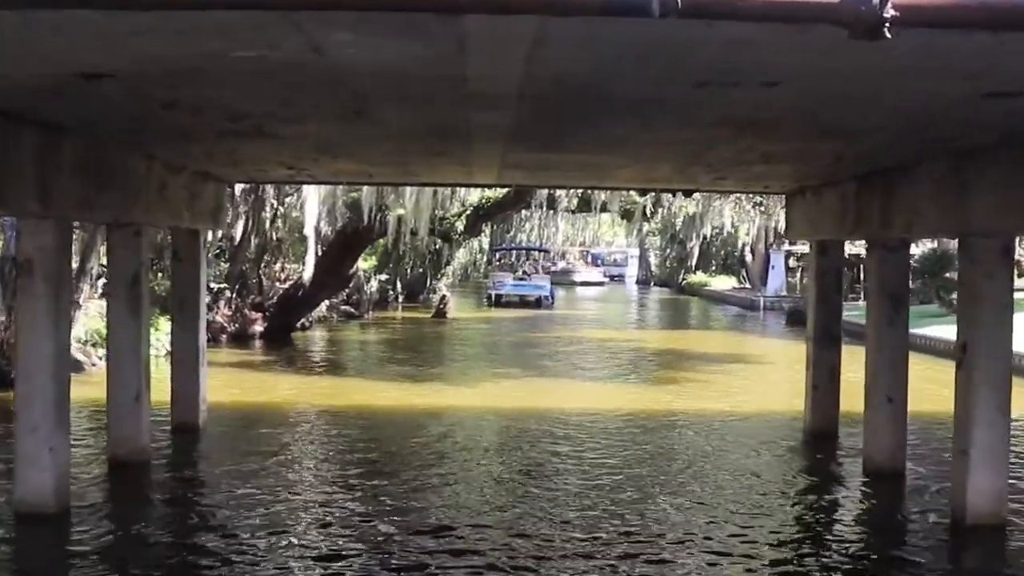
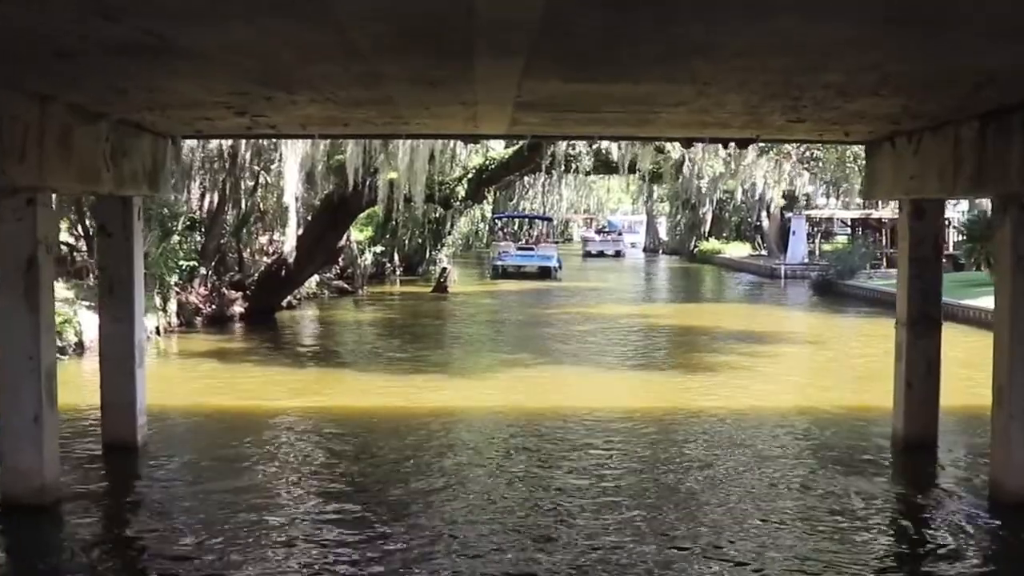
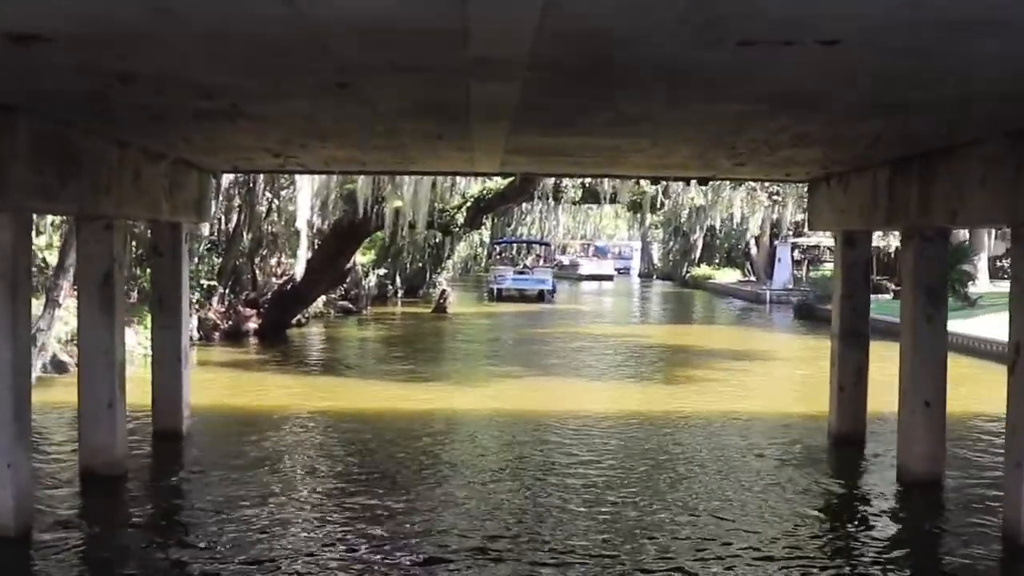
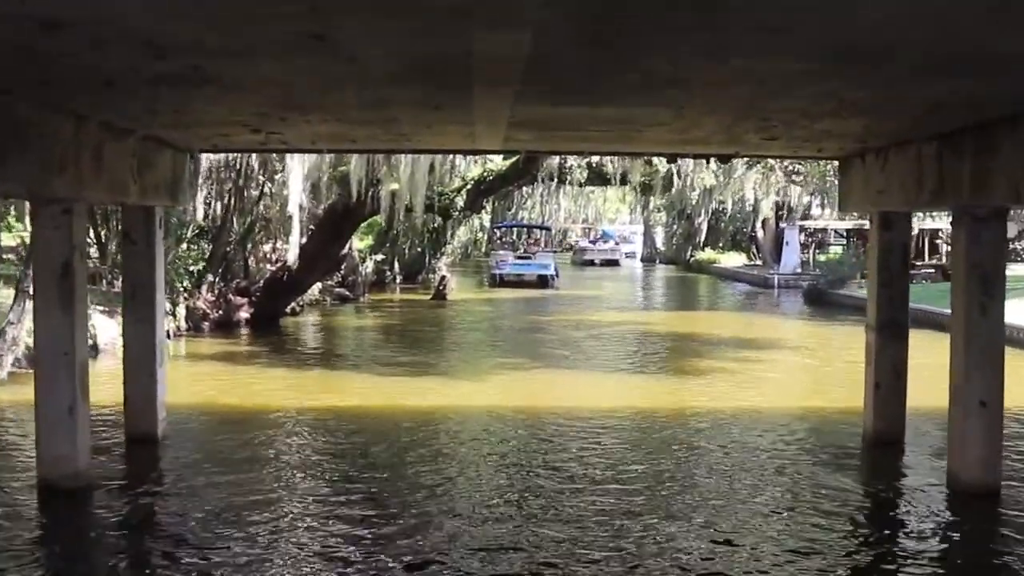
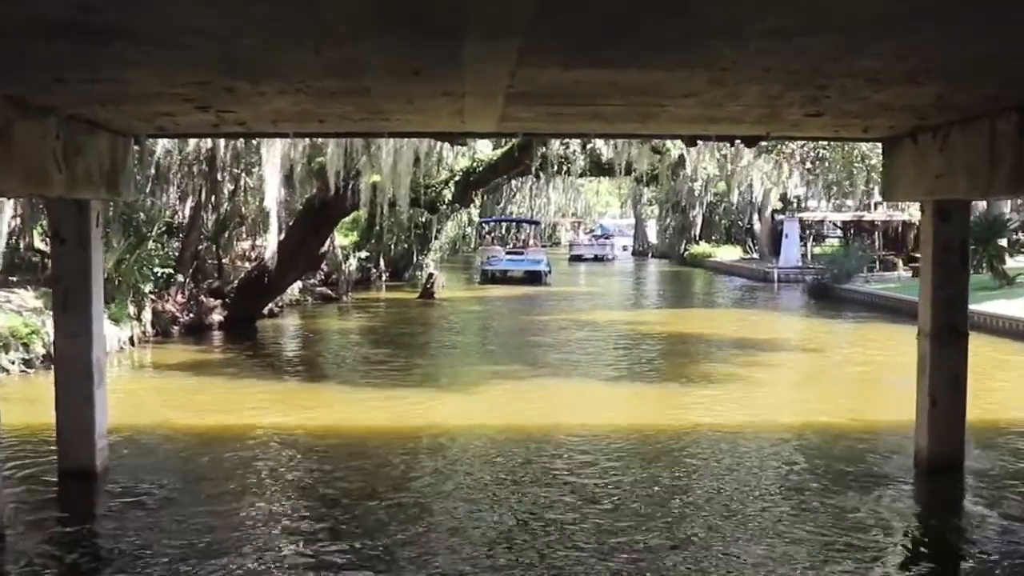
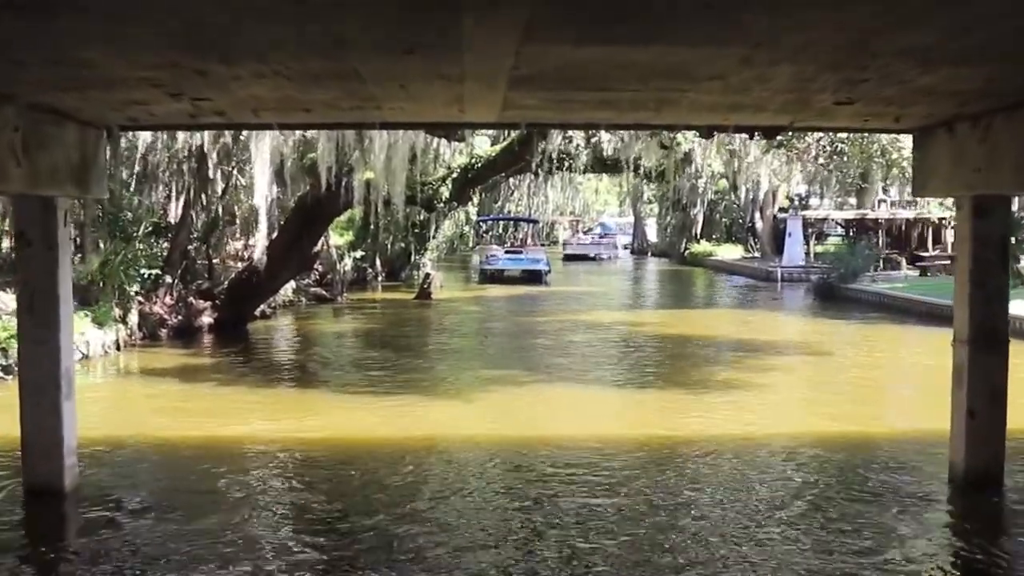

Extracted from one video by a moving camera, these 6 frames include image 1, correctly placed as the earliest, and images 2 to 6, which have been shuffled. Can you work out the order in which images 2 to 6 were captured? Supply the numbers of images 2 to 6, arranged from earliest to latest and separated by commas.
3, 4, 2, 5, 6
